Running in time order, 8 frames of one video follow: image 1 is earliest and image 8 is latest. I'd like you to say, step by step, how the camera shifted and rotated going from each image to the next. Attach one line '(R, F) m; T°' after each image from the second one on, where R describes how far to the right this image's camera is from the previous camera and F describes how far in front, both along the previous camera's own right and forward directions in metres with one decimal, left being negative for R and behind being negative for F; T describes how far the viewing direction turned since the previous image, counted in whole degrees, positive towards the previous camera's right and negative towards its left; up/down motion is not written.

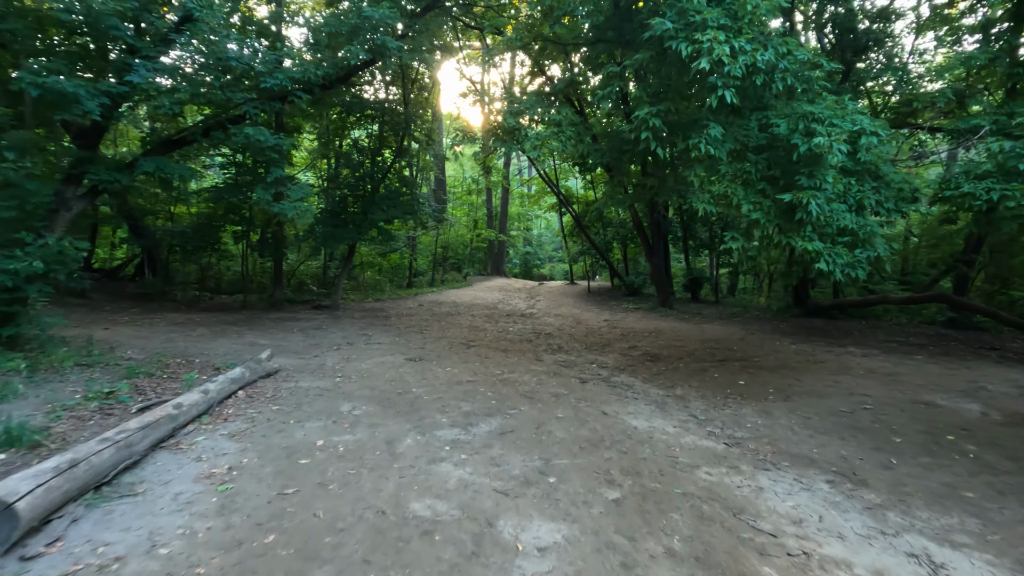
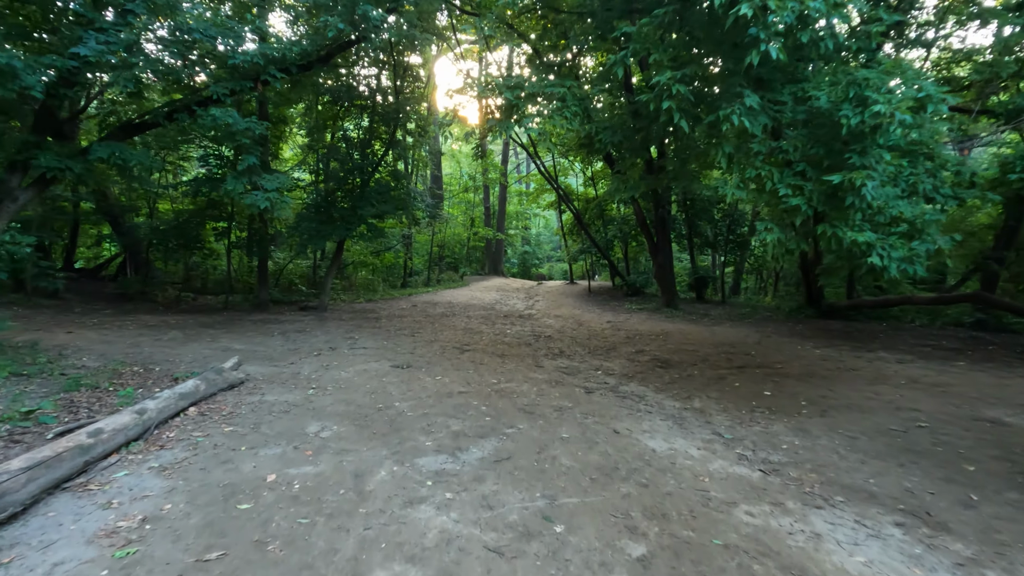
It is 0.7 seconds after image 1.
(0.0, +0.8) m; 0°
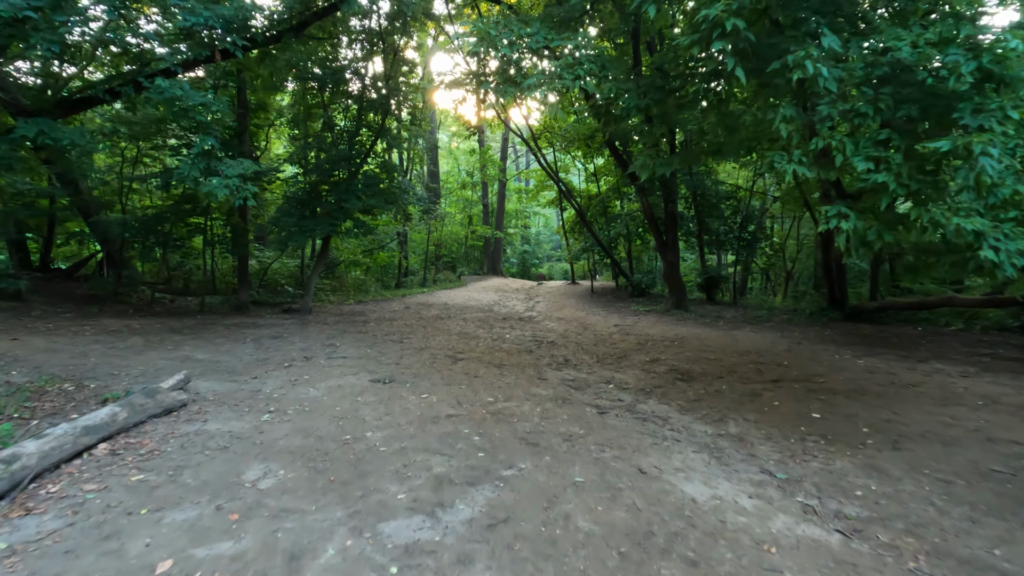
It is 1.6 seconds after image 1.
(0.0, +1.0) m; 0°
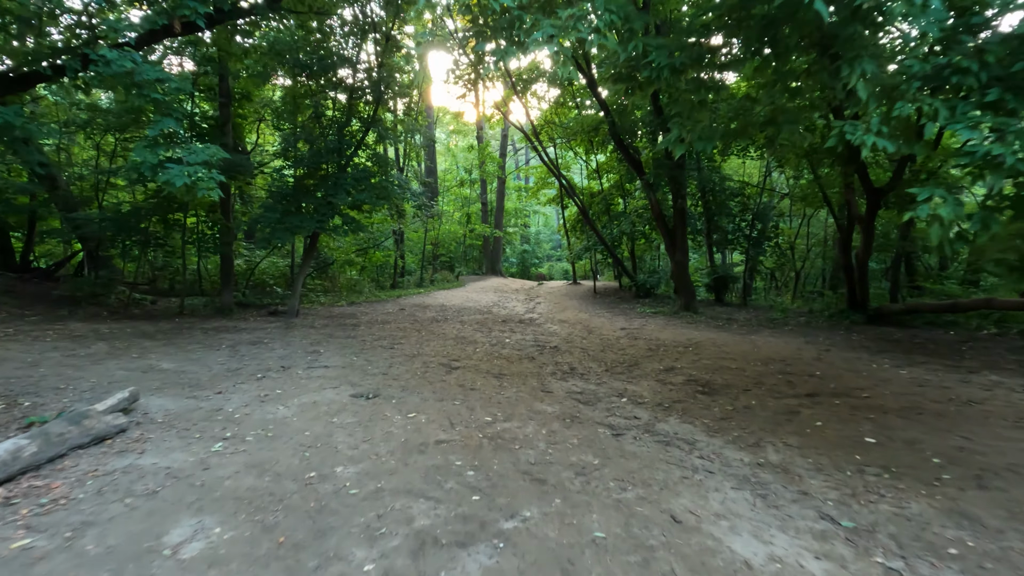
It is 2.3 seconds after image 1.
(0.0, +0.8) m; 0°
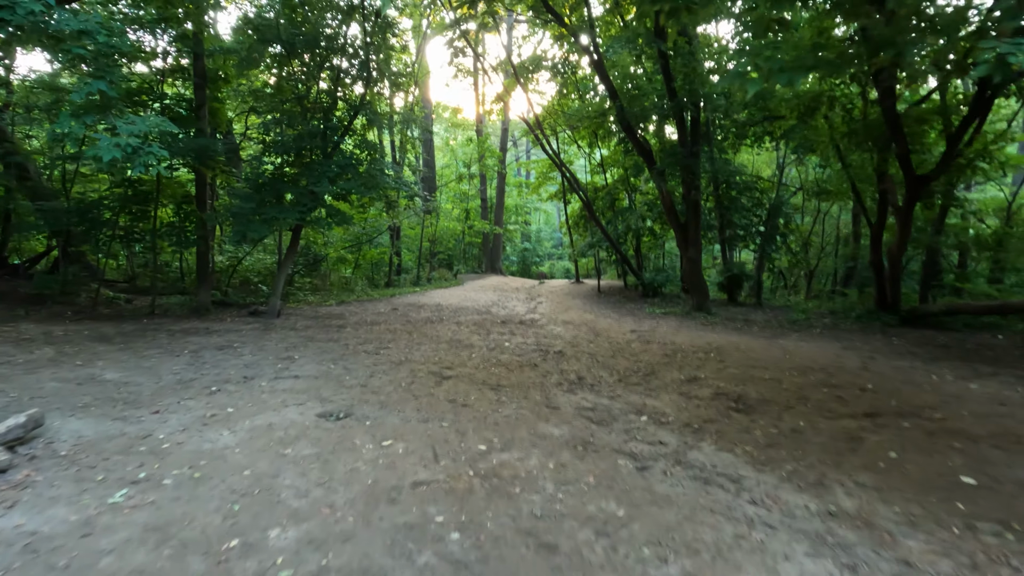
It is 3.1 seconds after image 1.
(0.0, +1.0) m; 0°
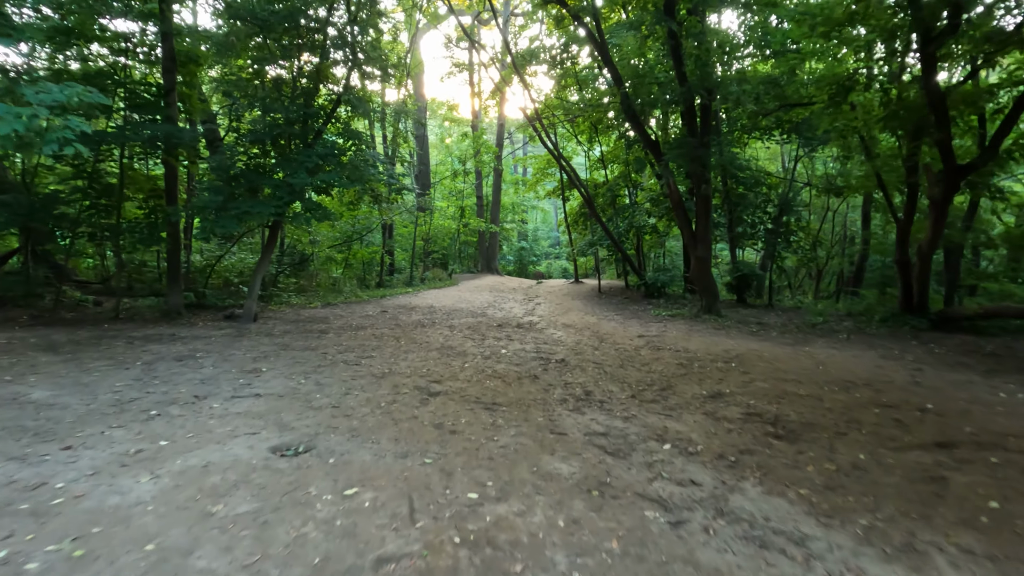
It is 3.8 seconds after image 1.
(0.0, +0.9) m; 0°
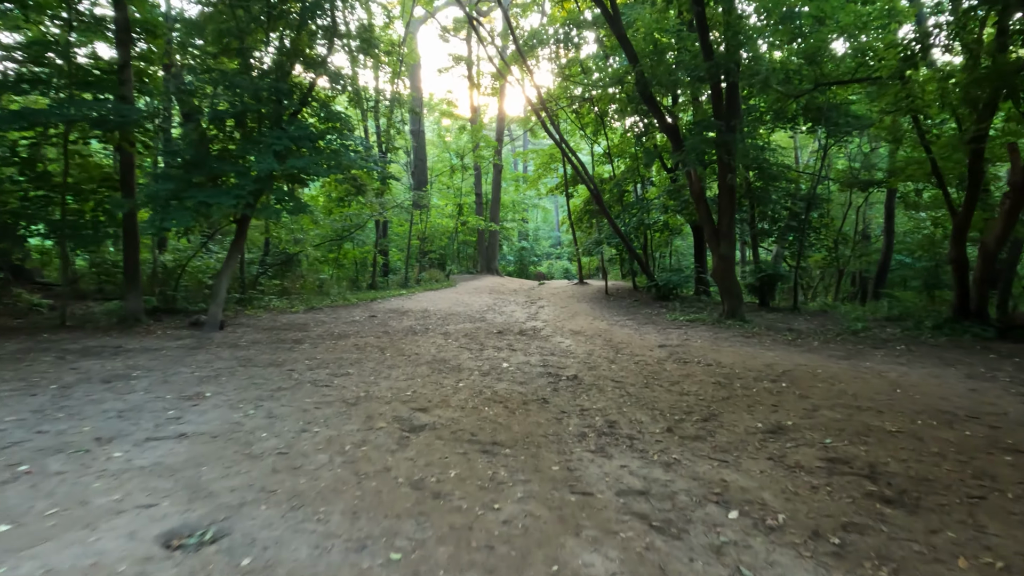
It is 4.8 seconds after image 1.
(0.0, +1.2) m; 0°
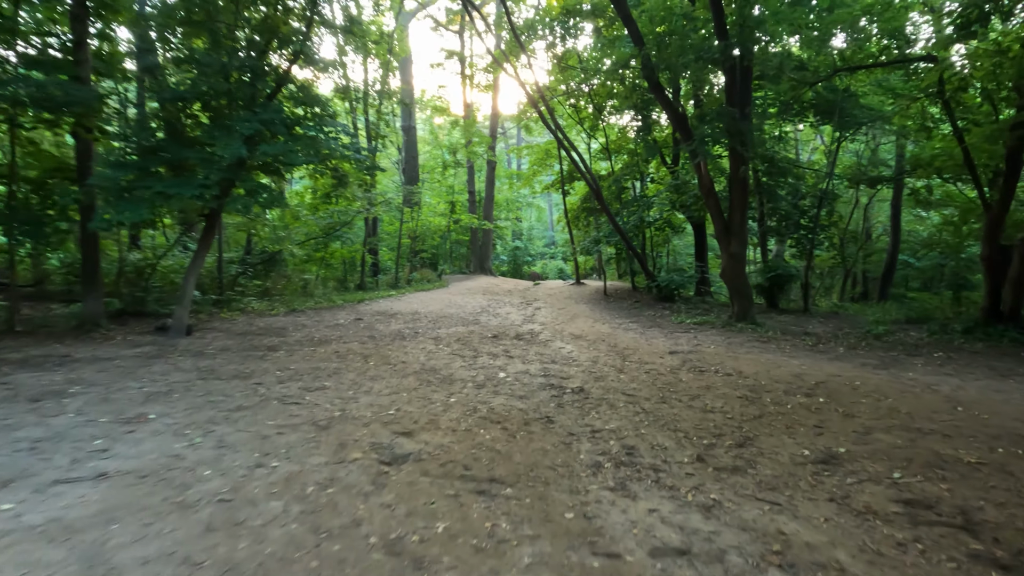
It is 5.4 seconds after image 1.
(-0.1, +0.8) m; +1°
